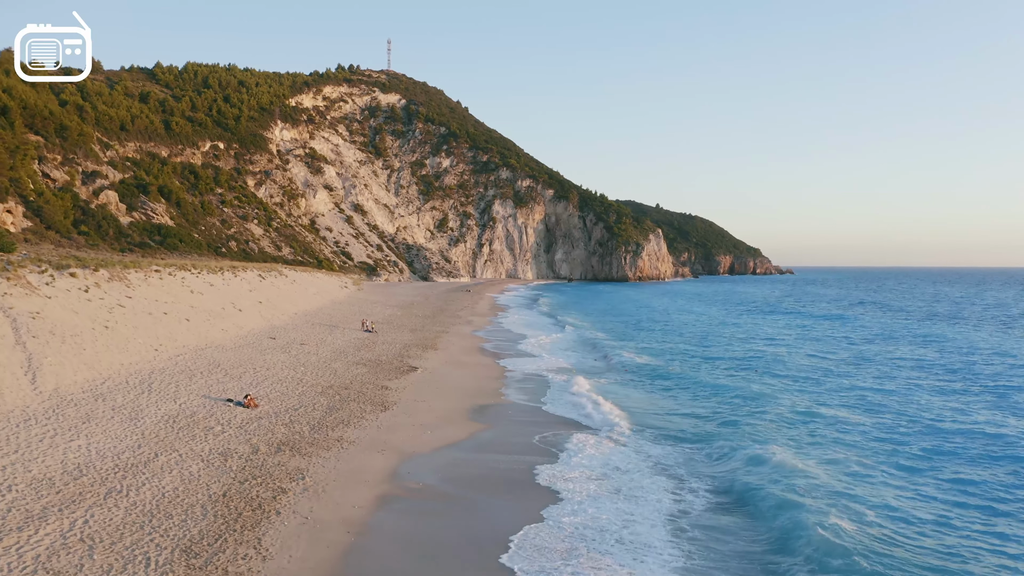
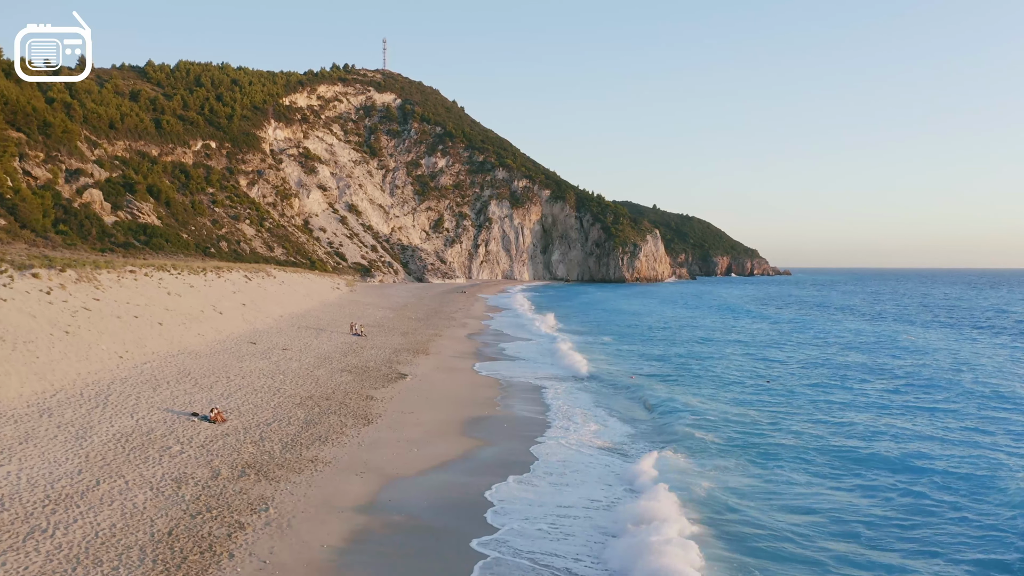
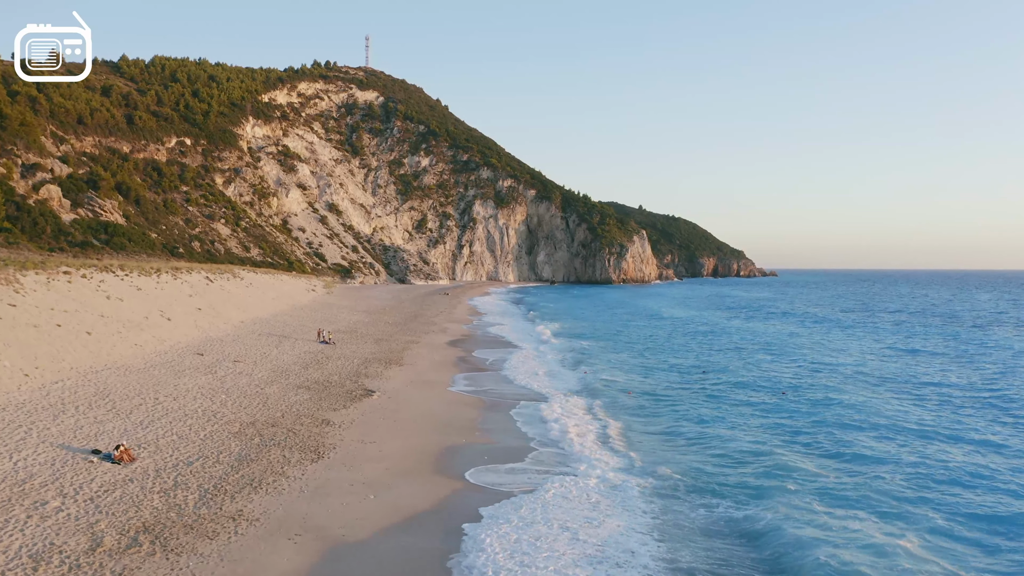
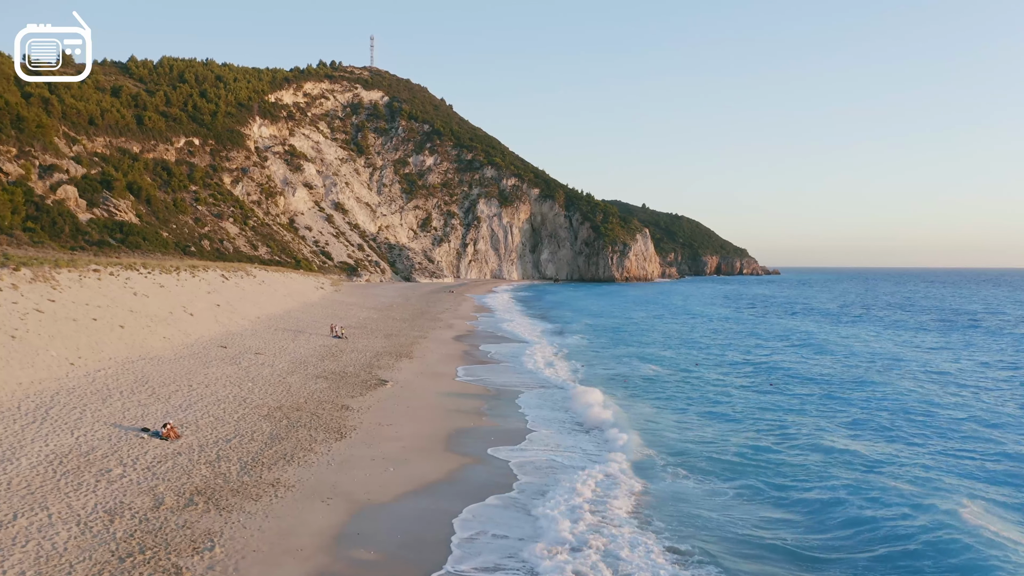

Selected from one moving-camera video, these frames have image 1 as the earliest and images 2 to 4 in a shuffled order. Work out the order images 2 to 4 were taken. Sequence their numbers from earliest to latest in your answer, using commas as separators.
2, 4, 3
